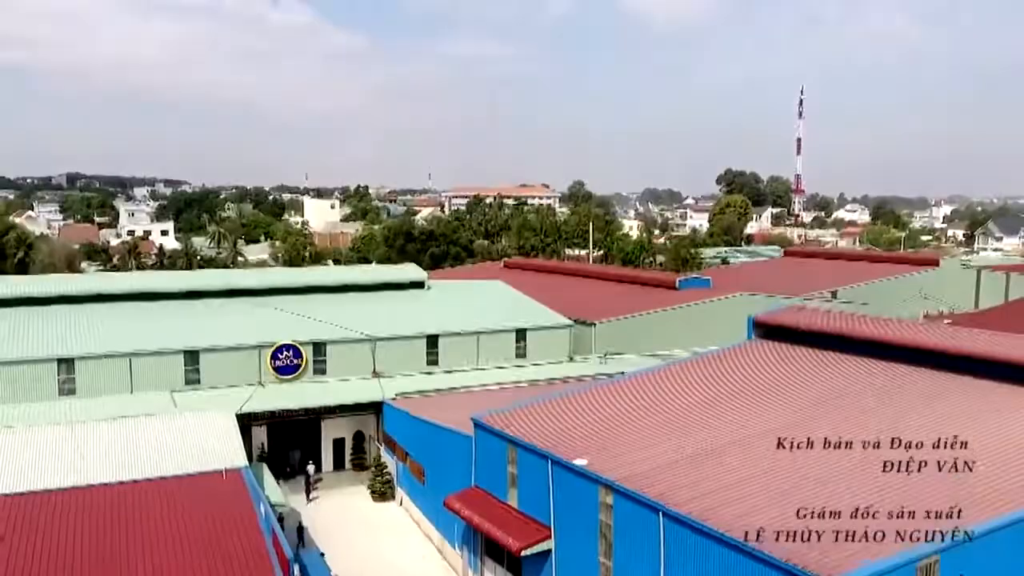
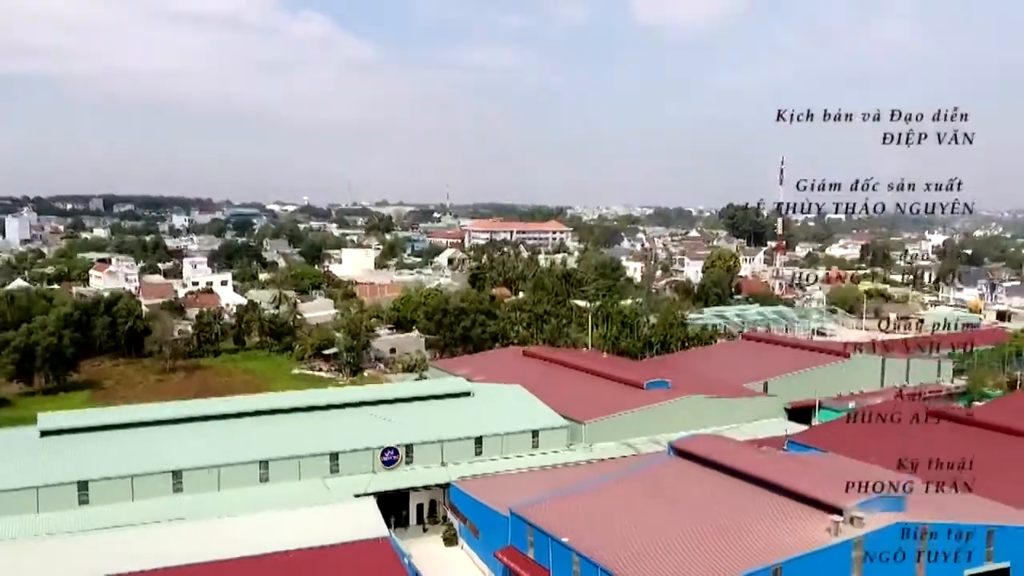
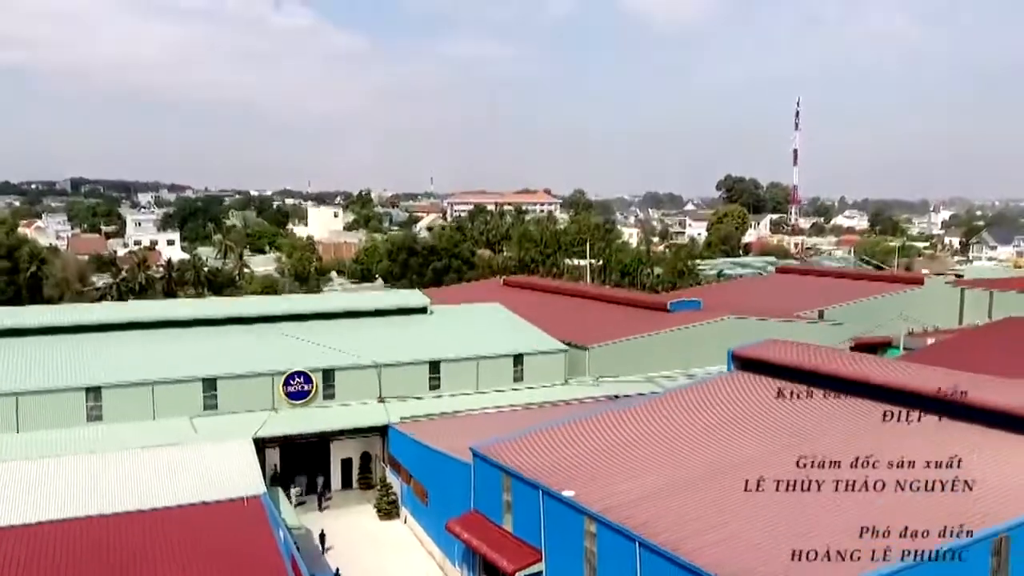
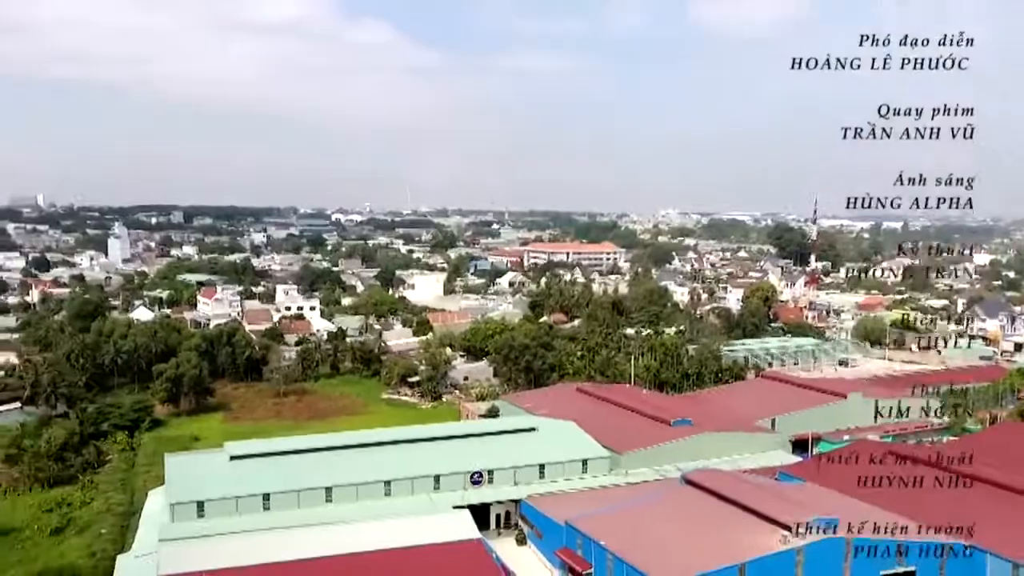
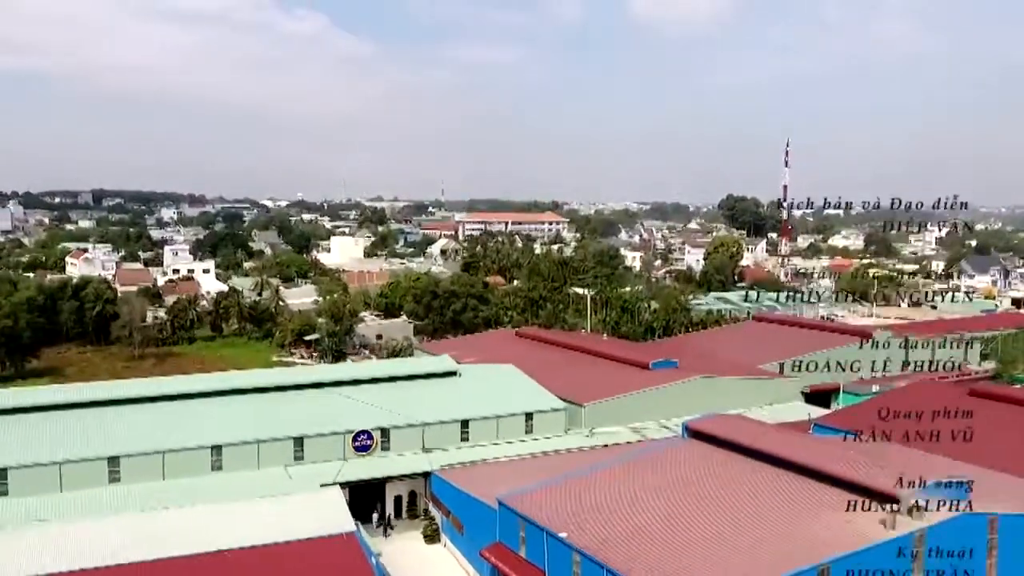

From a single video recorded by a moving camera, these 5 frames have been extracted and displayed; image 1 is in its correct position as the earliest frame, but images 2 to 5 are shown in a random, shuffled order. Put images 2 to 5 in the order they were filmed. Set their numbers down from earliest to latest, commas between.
3, 5, 2, 4
